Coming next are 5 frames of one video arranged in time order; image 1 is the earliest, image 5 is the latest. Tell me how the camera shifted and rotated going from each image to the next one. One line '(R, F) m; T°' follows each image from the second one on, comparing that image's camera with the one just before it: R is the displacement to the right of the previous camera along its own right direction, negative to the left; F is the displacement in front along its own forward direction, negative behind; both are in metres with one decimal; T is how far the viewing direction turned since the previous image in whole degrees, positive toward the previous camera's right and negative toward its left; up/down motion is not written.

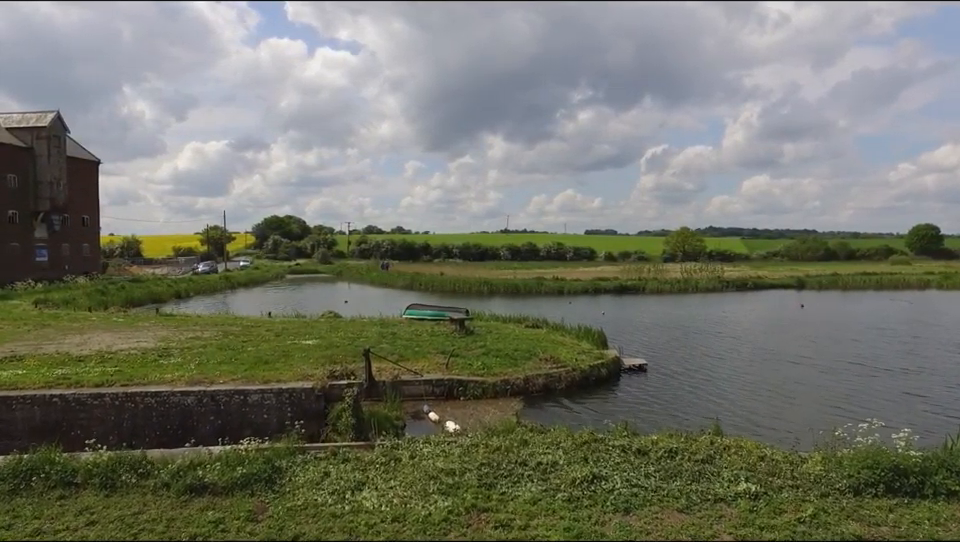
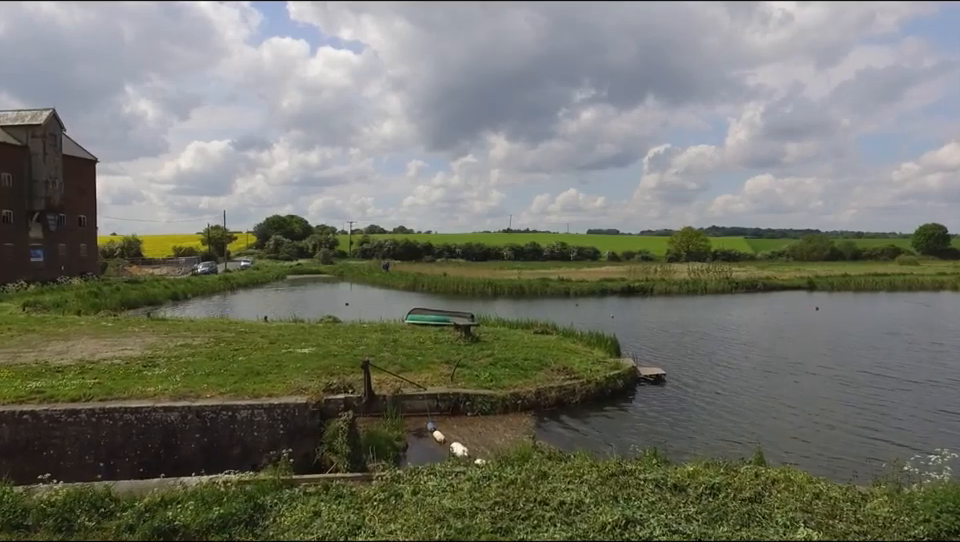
(-0.1, +1.0) m; 0°
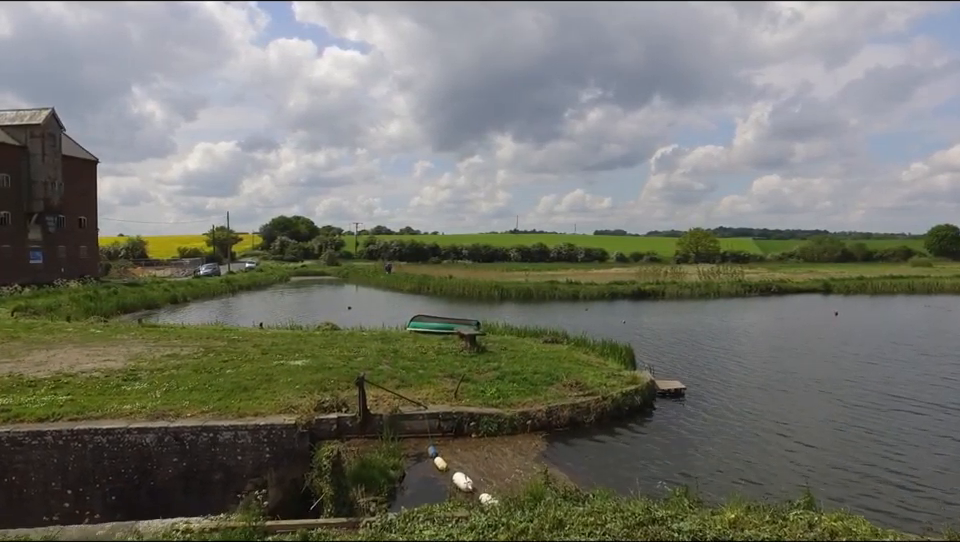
(0.0, +1.1) m; -1°
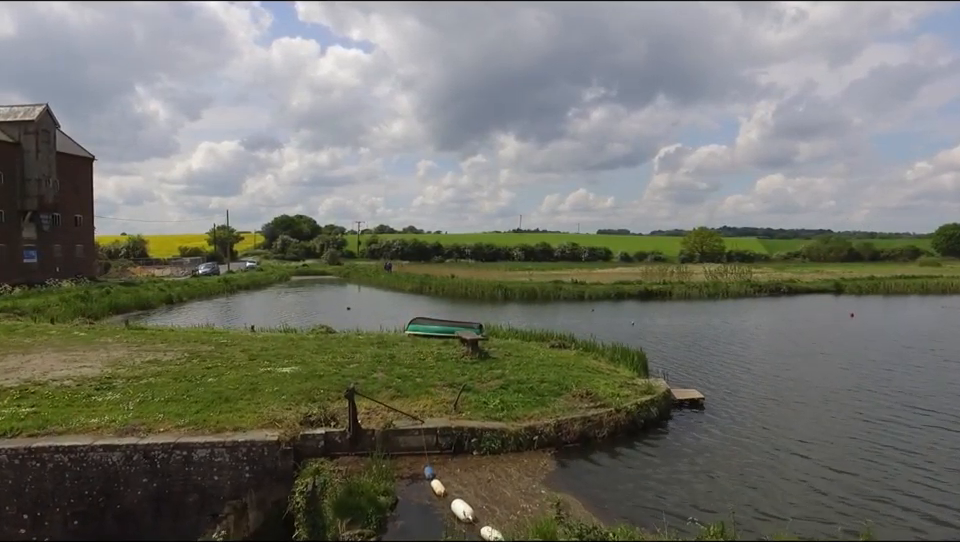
(0.0, +1.1) m; 0°
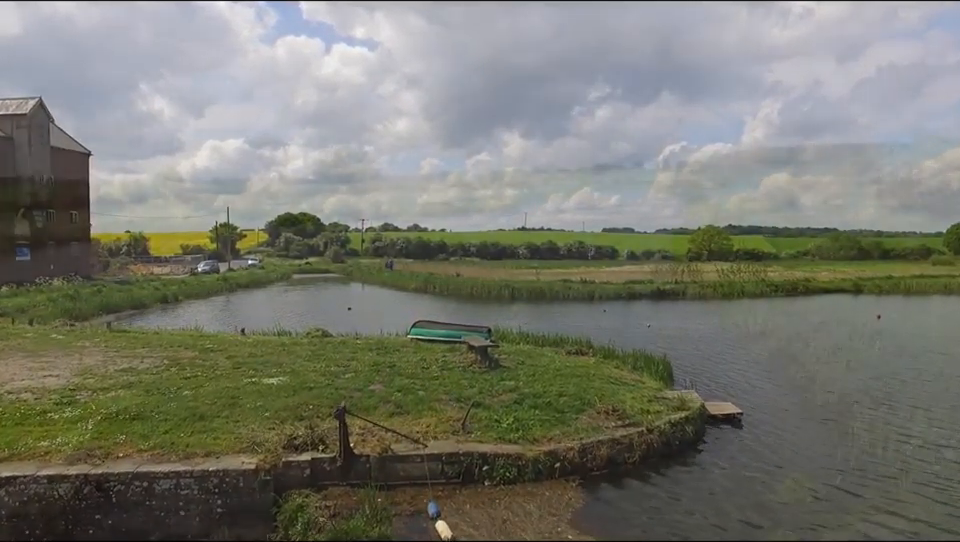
(-0.1, +1.5) m; 0°
